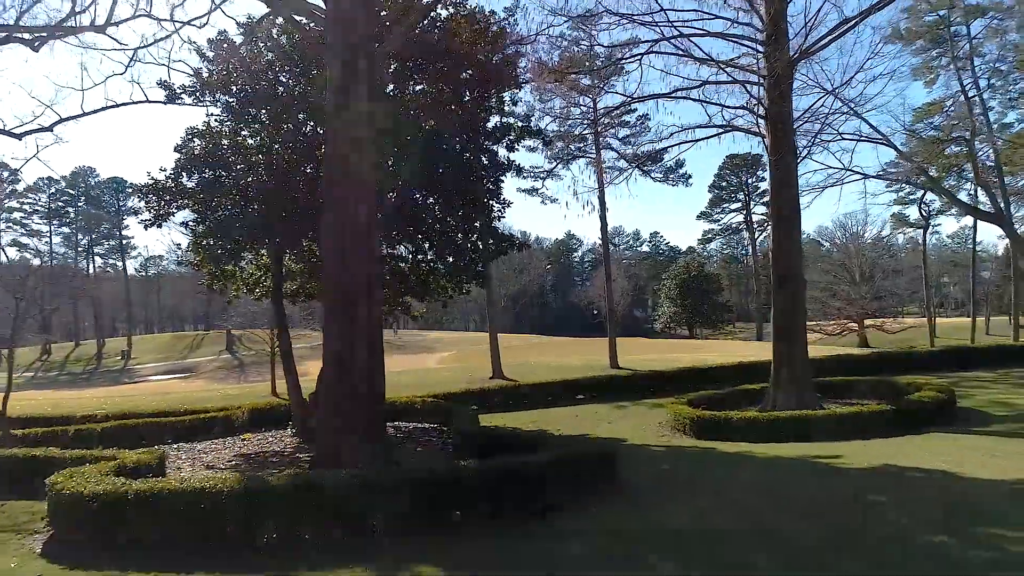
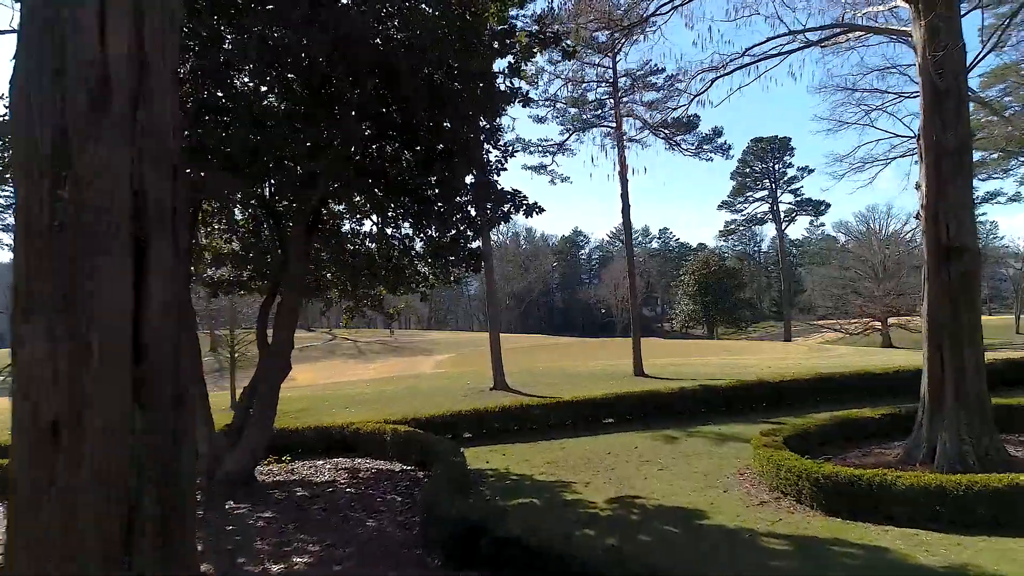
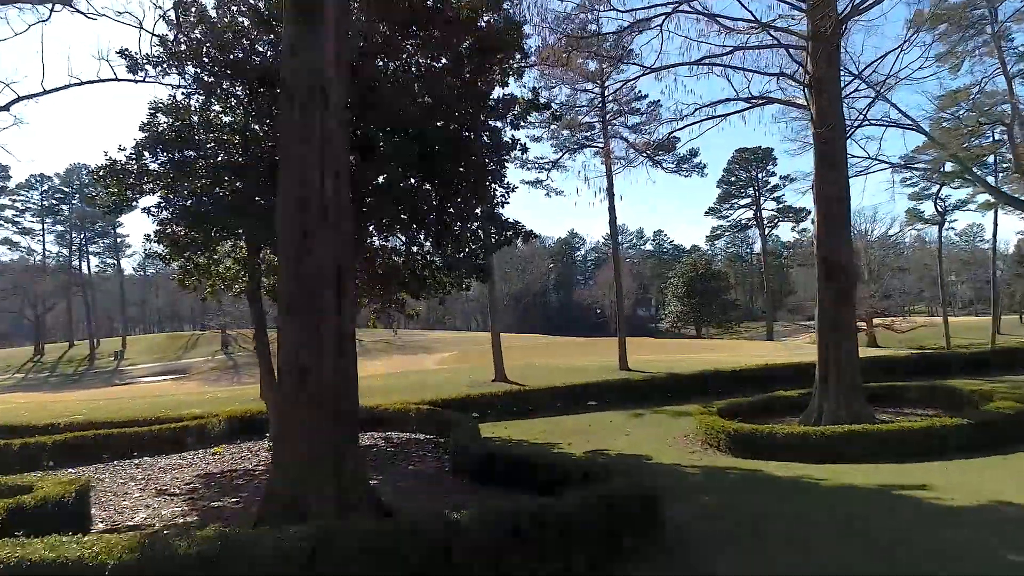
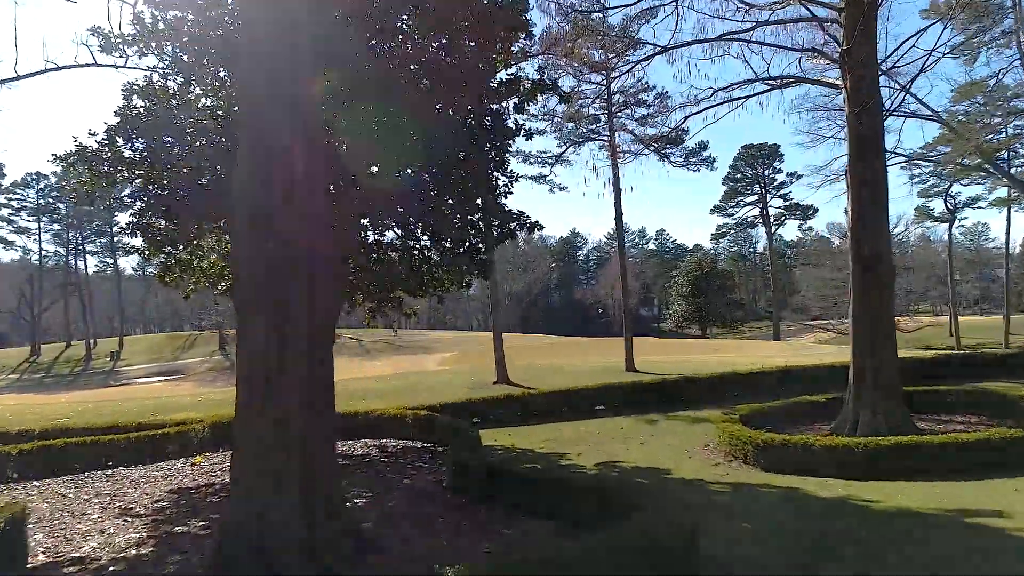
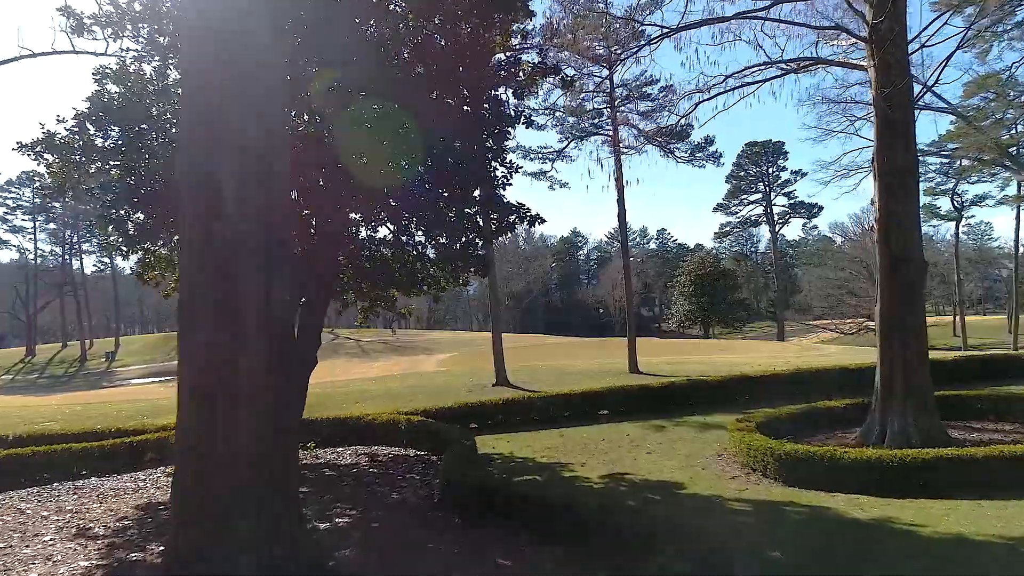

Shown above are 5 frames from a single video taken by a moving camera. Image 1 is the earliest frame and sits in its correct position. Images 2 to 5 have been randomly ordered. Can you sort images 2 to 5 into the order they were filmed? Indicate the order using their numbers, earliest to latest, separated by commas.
3, 4, 5, 2
